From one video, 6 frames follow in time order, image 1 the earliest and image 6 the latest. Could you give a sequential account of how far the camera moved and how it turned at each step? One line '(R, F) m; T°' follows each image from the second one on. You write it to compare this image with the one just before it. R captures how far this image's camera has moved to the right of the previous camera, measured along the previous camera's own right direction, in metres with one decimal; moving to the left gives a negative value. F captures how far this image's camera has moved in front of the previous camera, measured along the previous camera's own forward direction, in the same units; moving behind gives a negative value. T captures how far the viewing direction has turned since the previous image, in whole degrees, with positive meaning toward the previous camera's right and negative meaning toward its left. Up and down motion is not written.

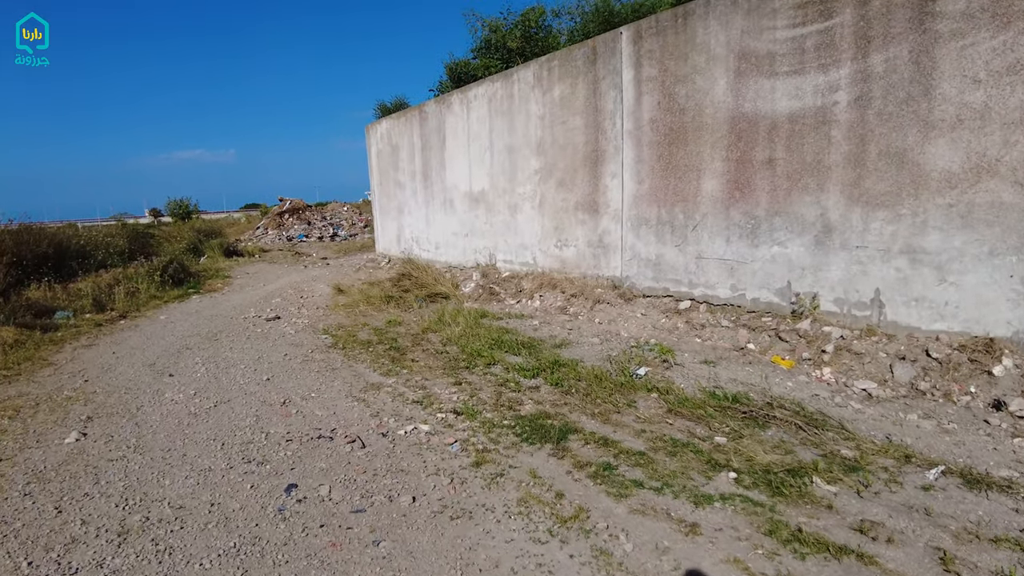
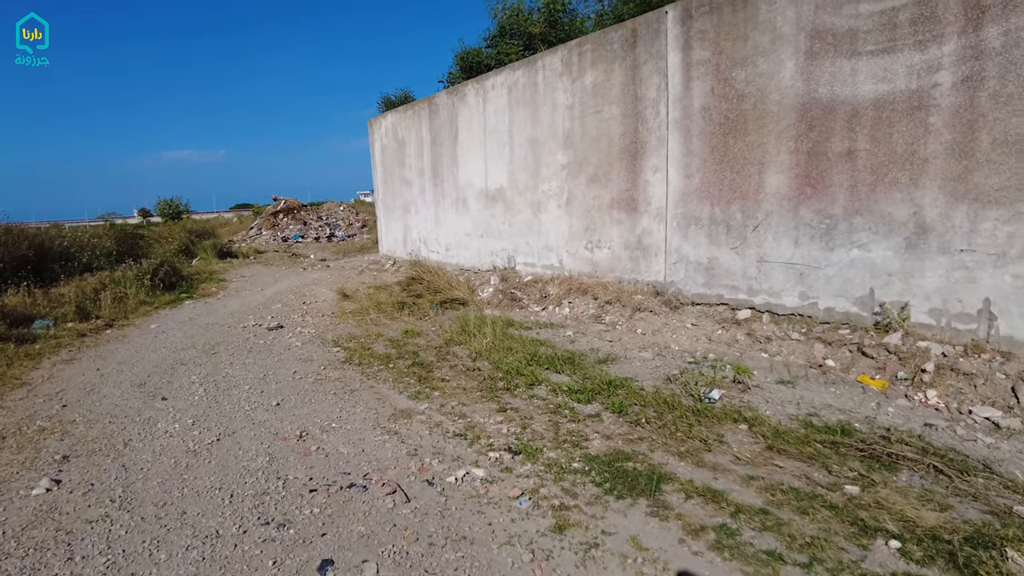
(-0.3, +0.5) m; +1°
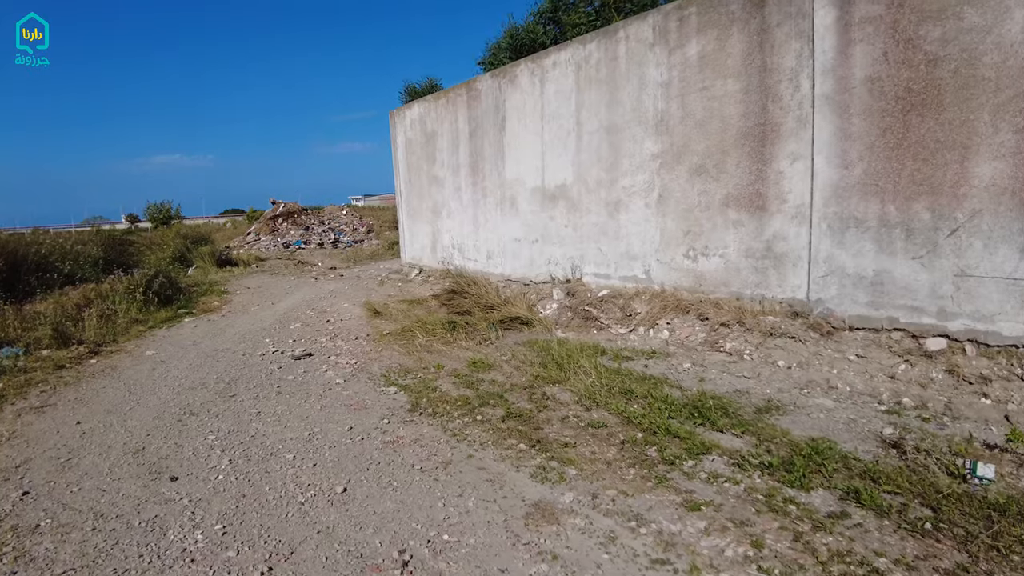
(-0.7, +1.0) m; +1°
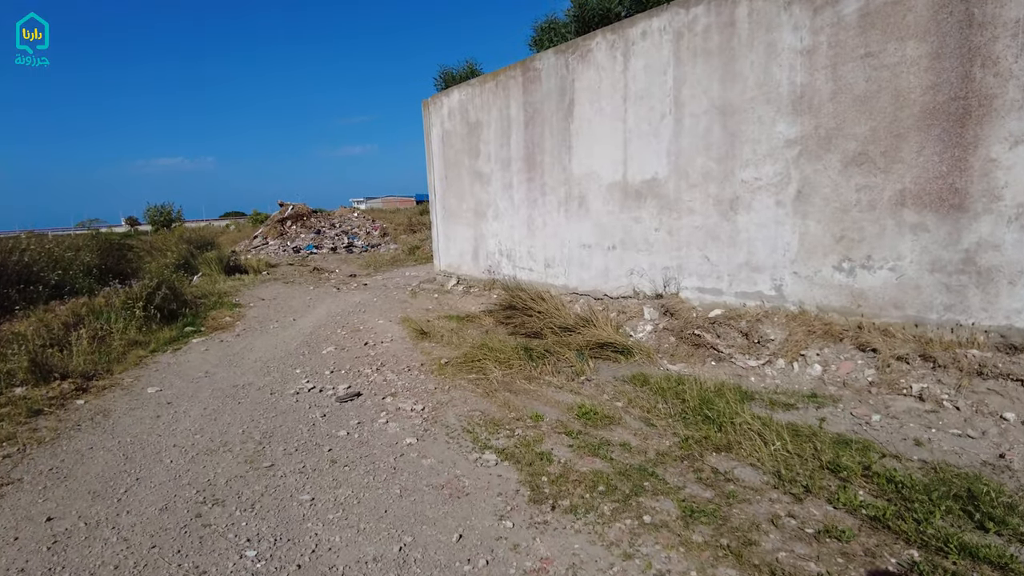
(-0.6, +0.9) m; 0°
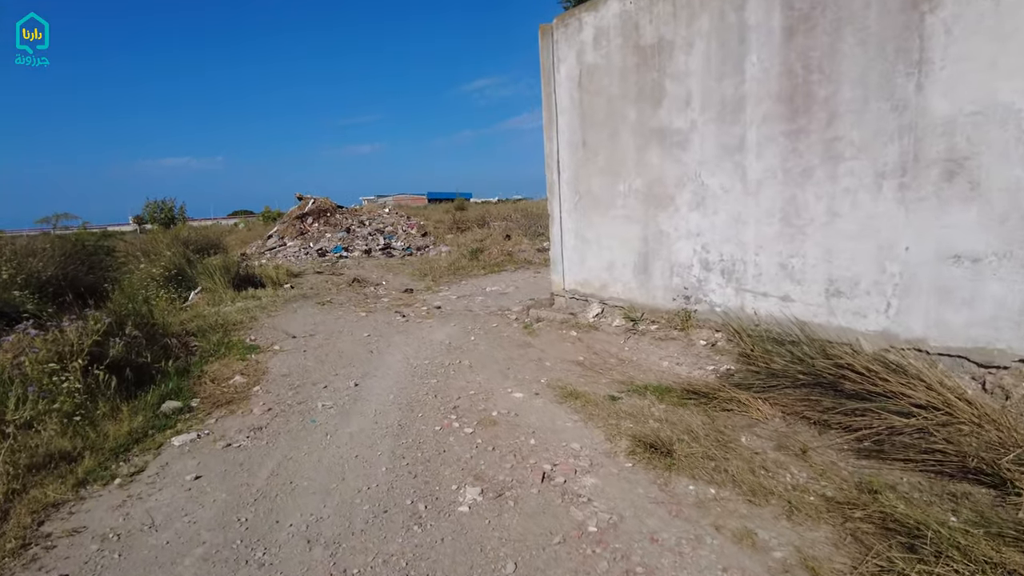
(-1.2, +2.6) m; -1°
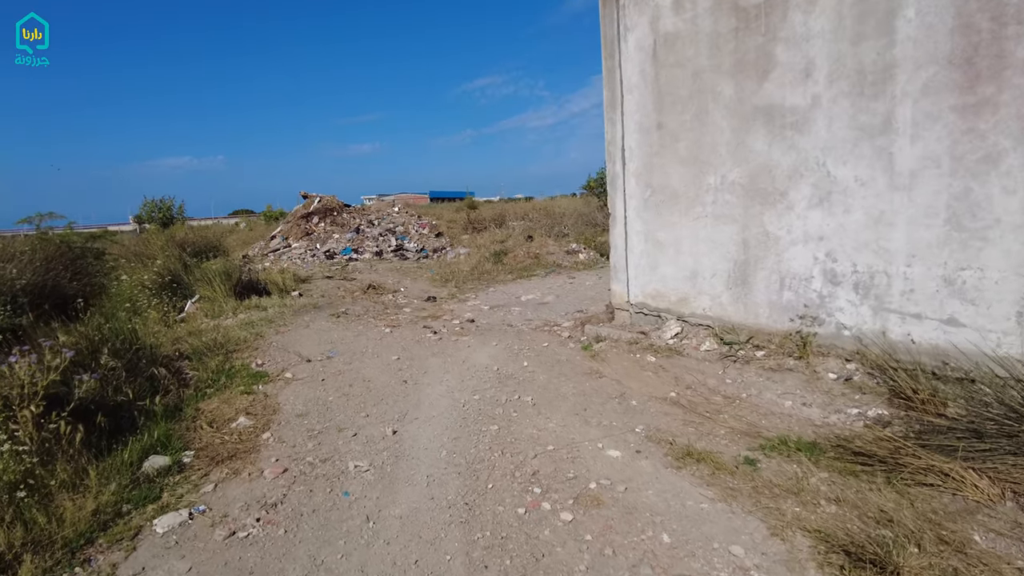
(-0.3, +0.7) m; 0°
